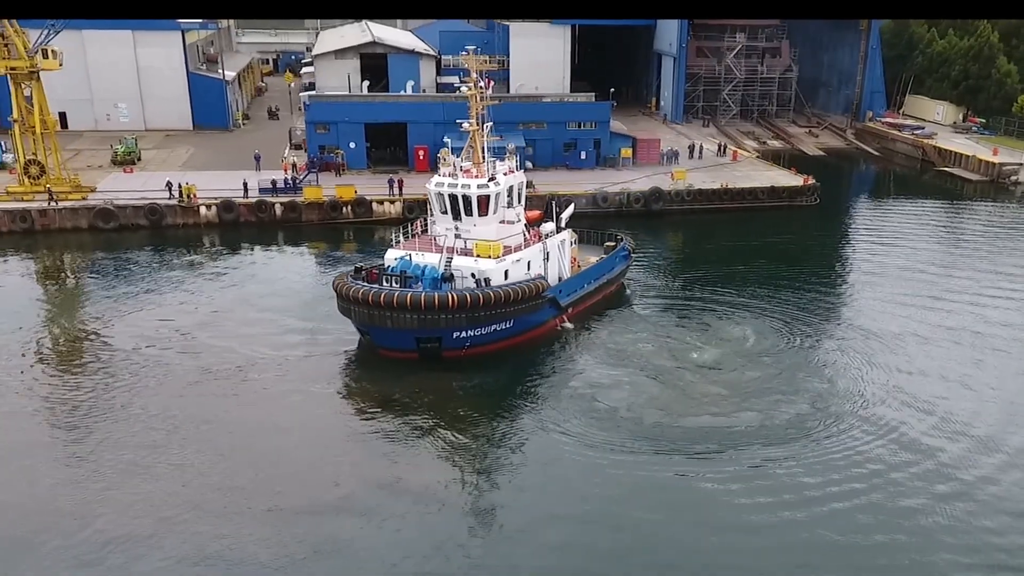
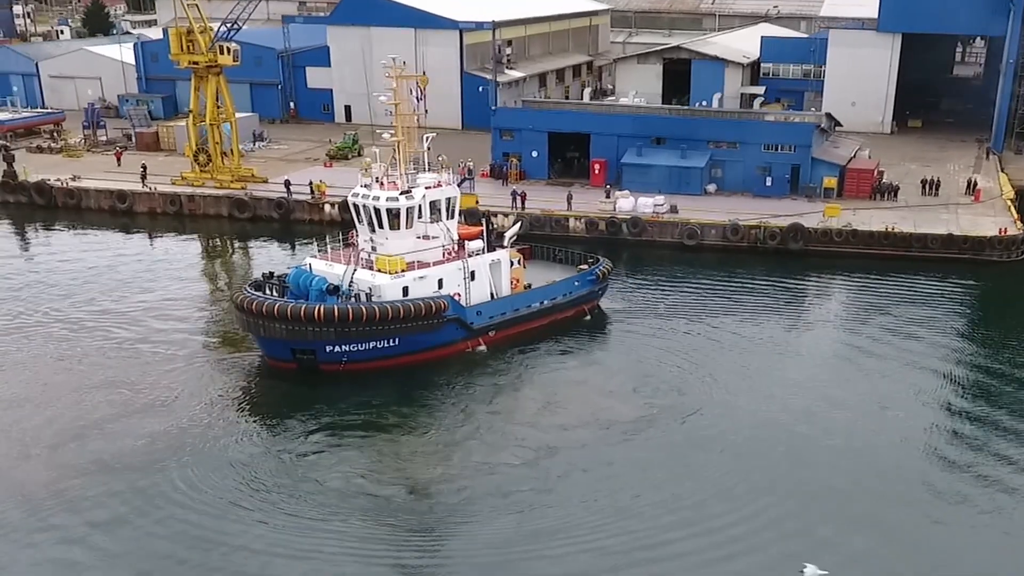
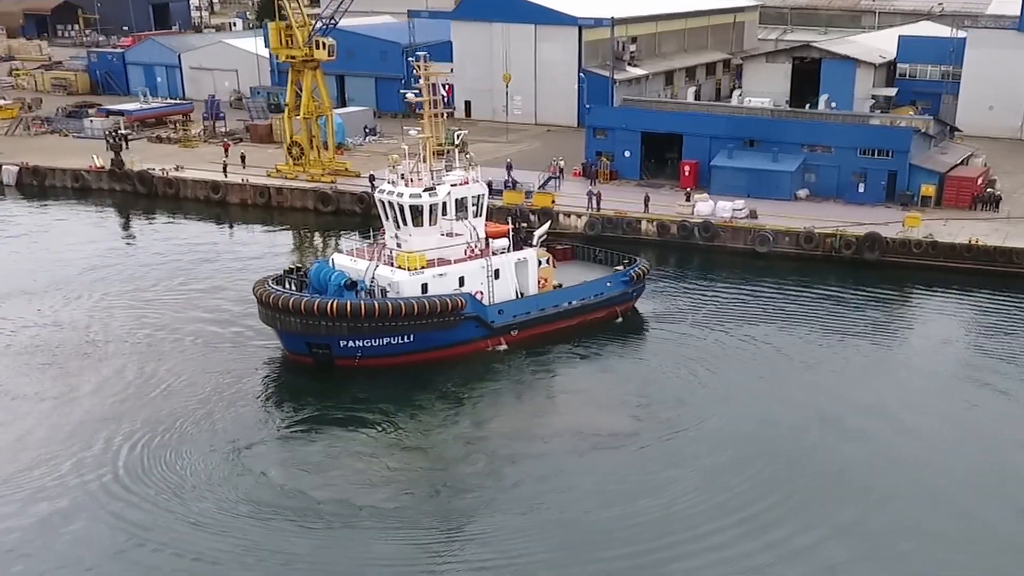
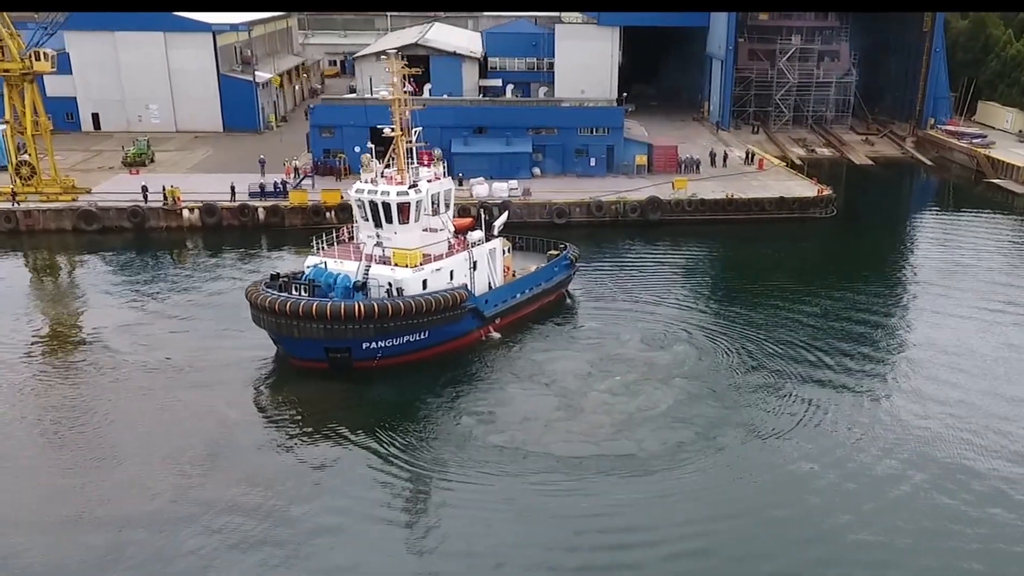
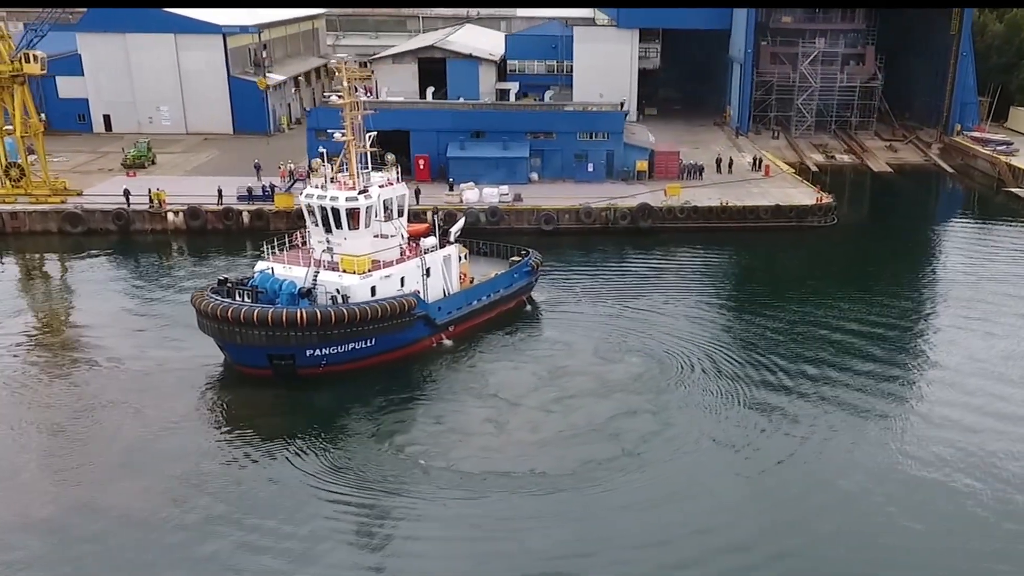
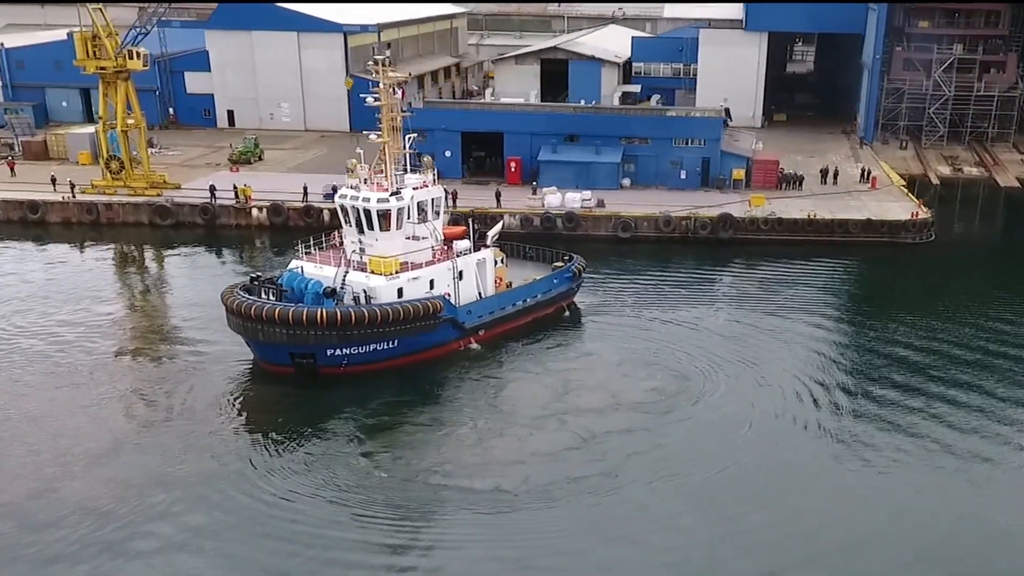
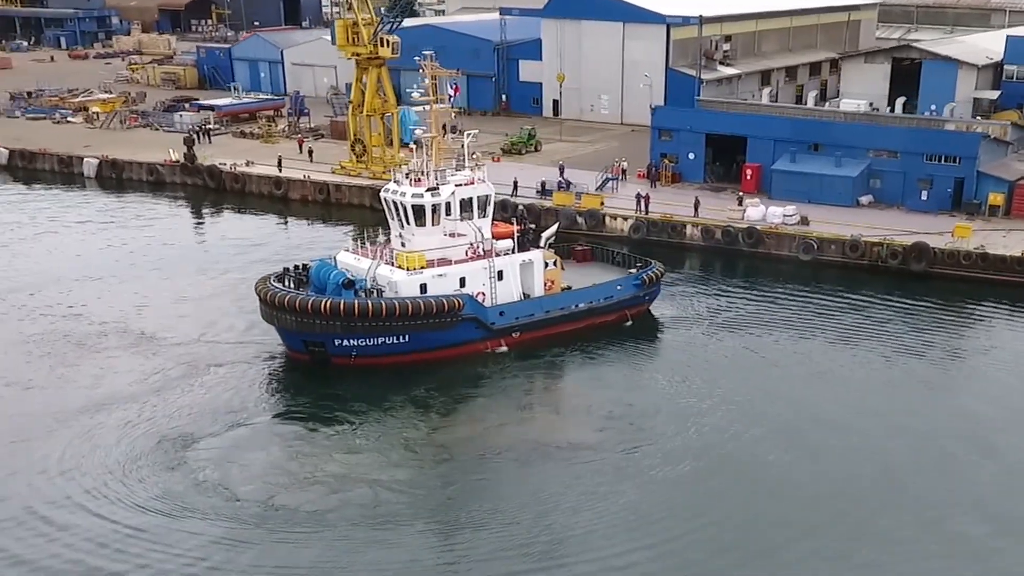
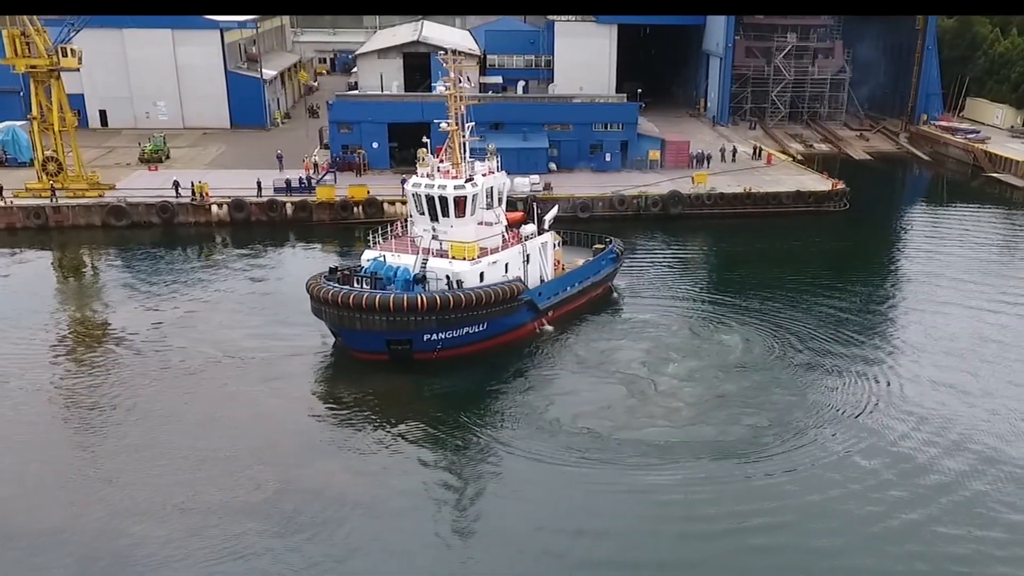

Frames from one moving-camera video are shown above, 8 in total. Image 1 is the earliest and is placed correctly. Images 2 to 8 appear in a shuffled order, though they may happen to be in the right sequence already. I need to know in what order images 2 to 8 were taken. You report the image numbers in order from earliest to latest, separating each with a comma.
8, 4, 5, 6, 2, 3, 7
